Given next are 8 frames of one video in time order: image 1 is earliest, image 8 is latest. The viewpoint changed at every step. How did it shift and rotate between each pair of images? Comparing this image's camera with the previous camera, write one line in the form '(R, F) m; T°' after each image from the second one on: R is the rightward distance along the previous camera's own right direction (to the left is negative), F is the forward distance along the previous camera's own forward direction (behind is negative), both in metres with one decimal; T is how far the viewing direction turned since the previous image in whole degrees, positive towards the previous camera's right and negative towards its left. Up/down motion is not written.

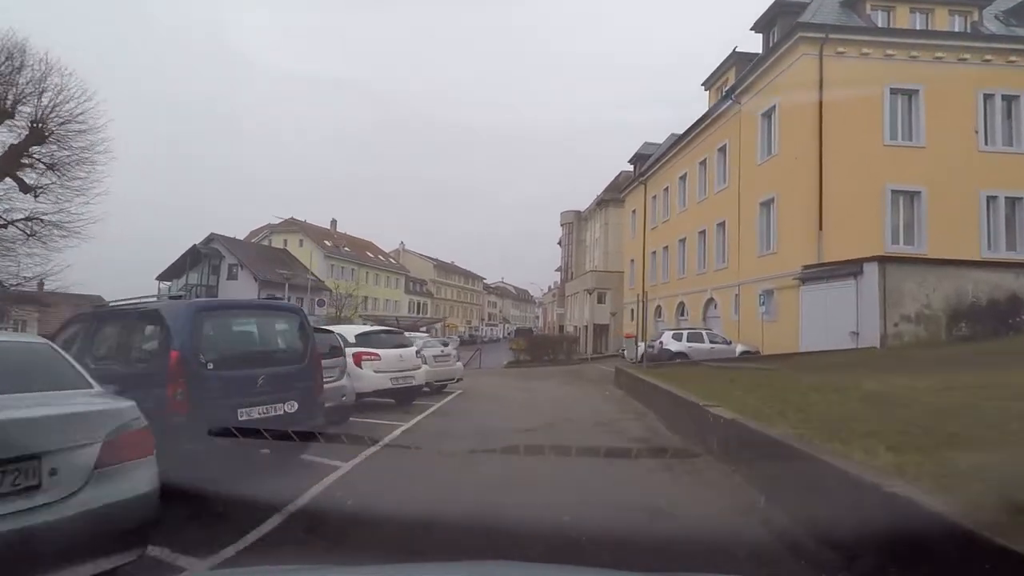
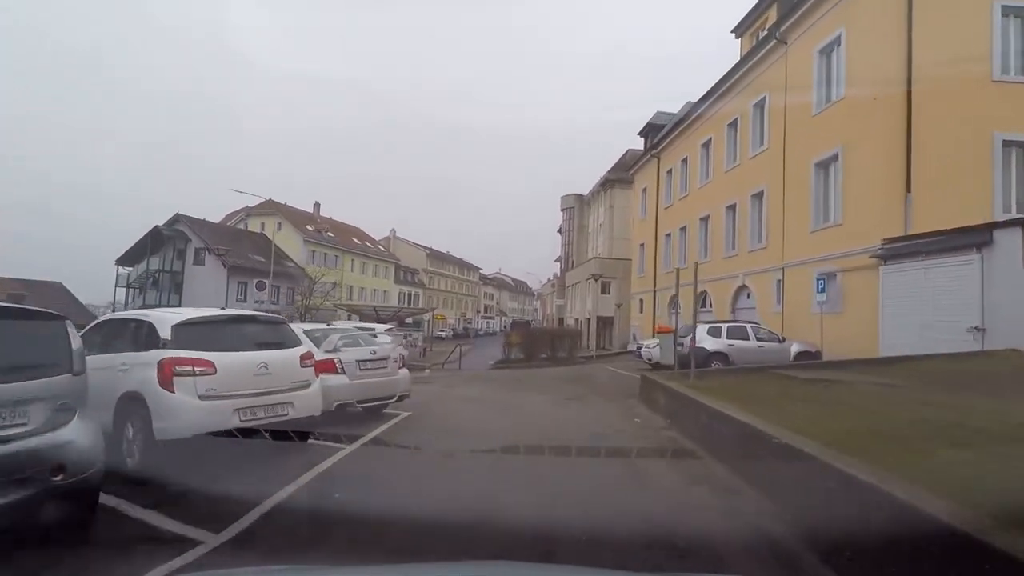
(+0.3, +4.8) m; 0°
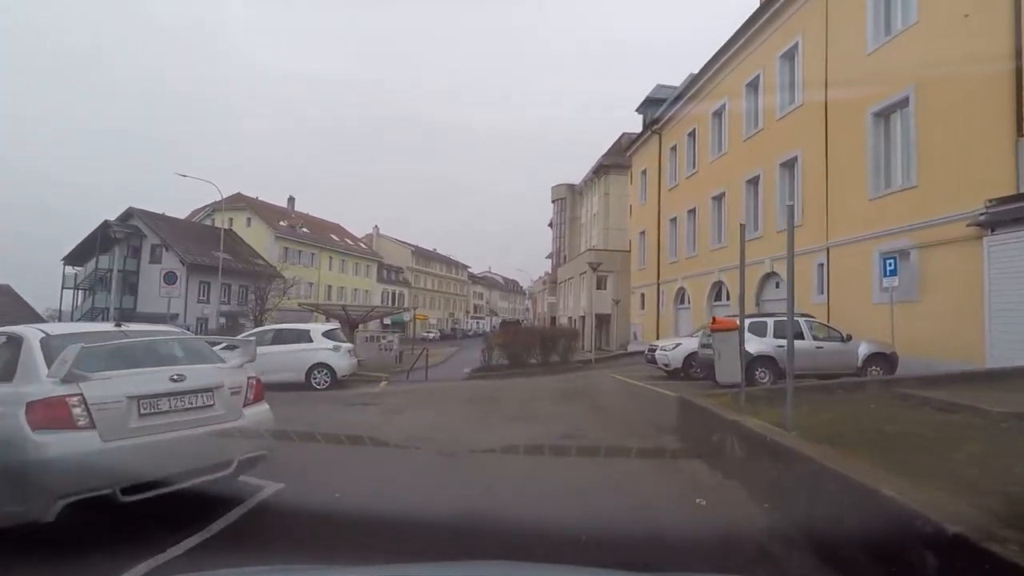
(+0.3, +4.0) m; +1°
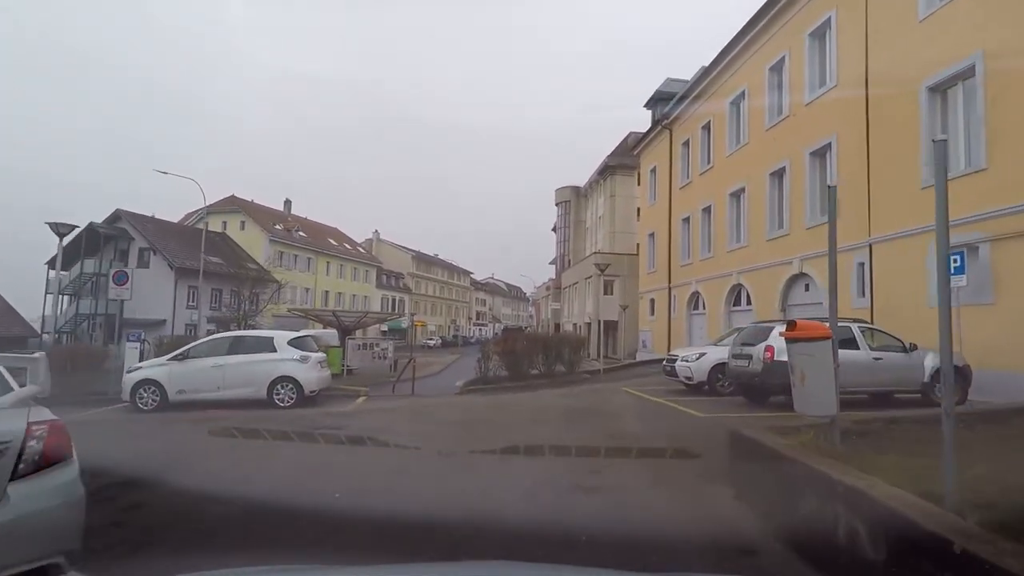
(+0.1, +2.0) m; 0°
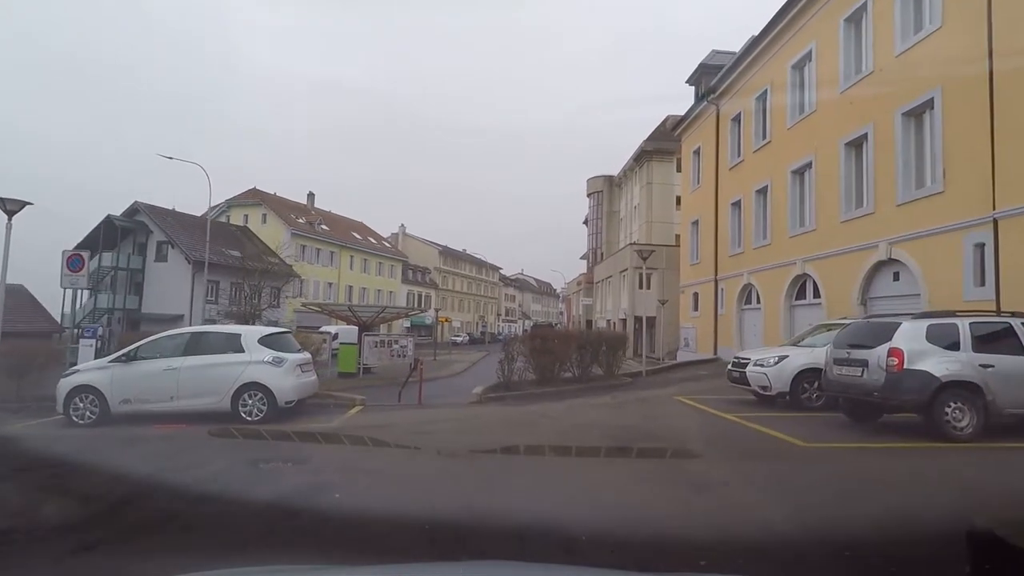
(0.0, +2.6) m; -2°
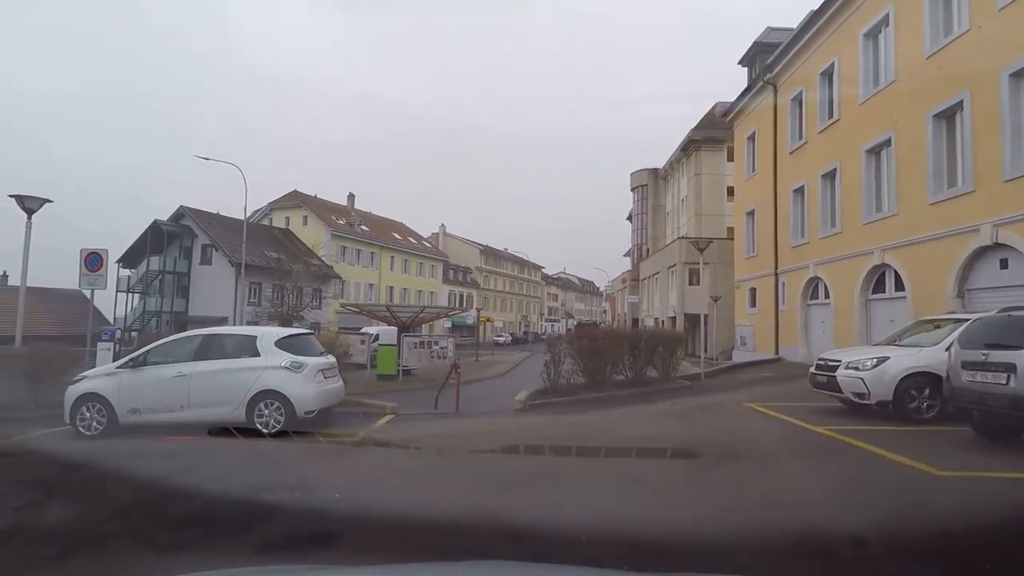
(-0.1, +1.3) m; -3°
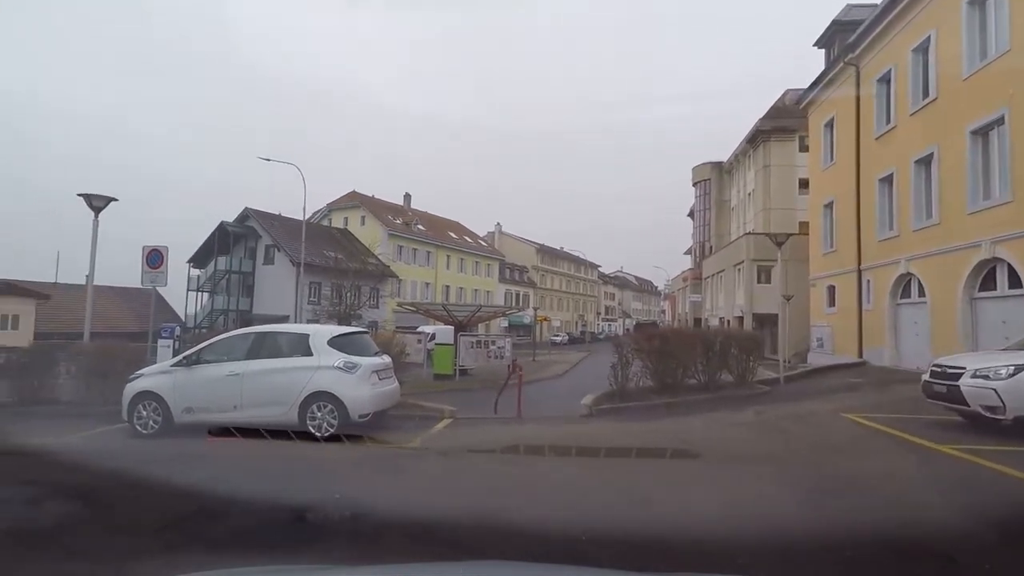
(-0.2, +0.9) m; -4°
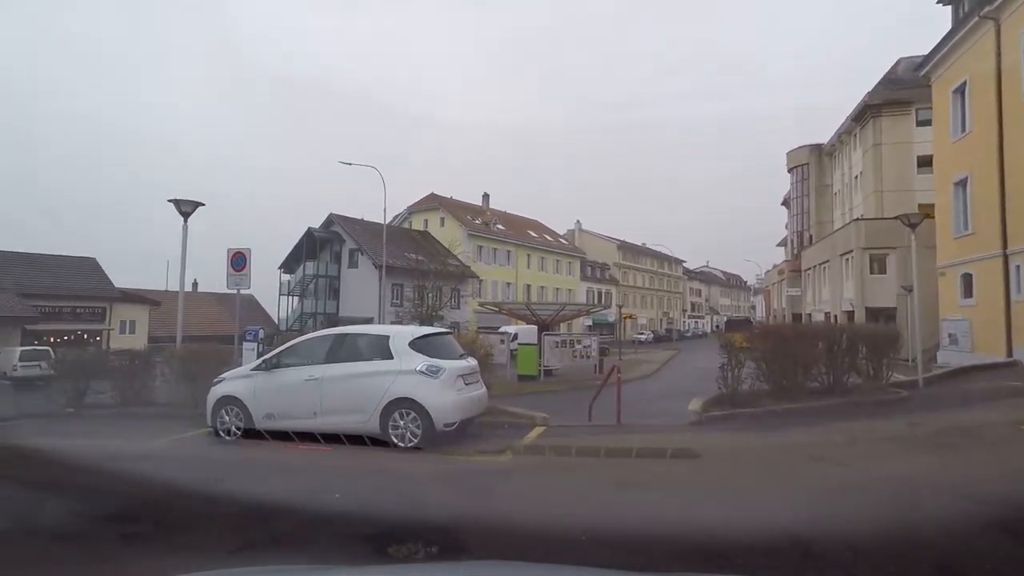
(-0.3, +1.4) m; -6°
